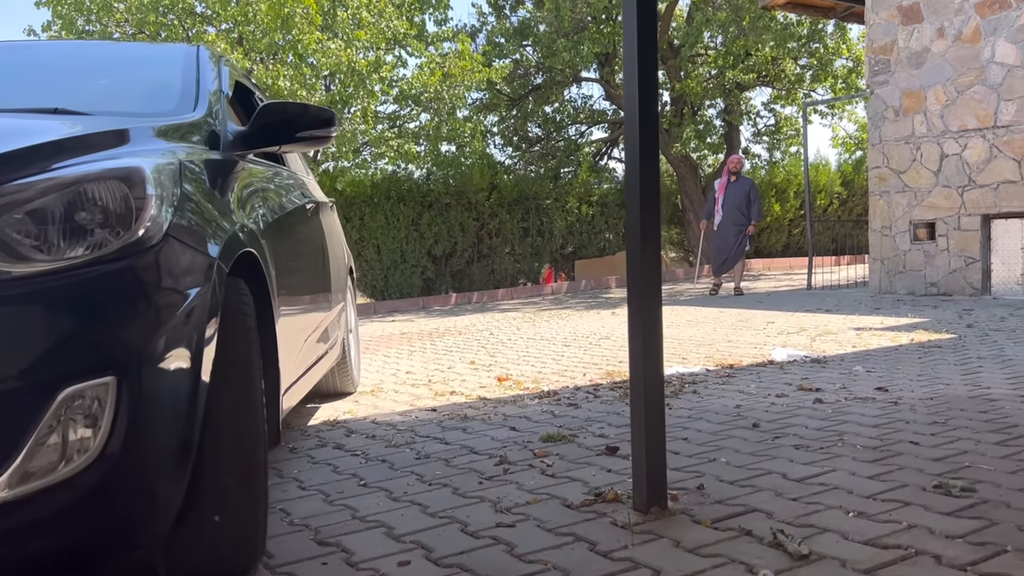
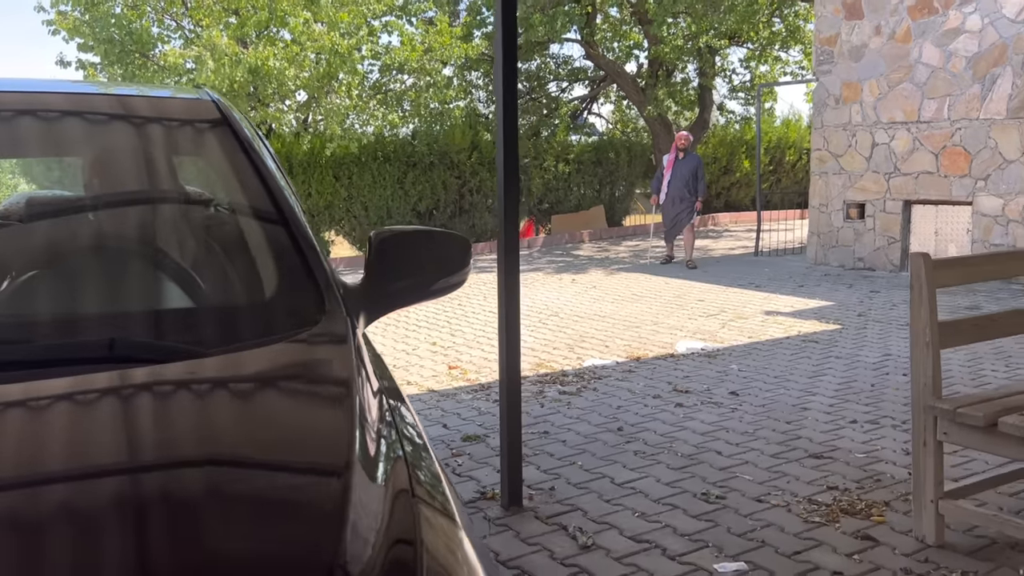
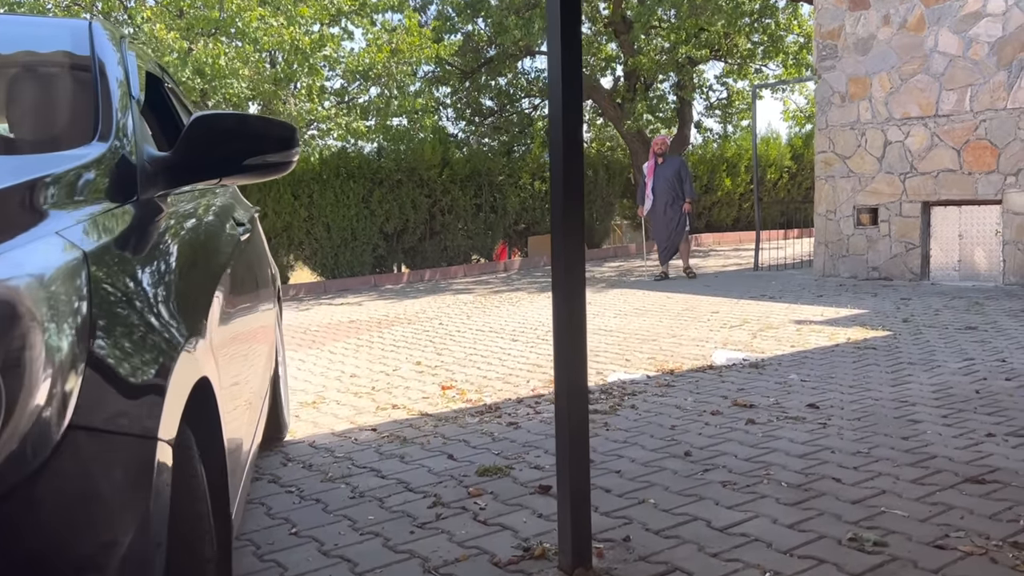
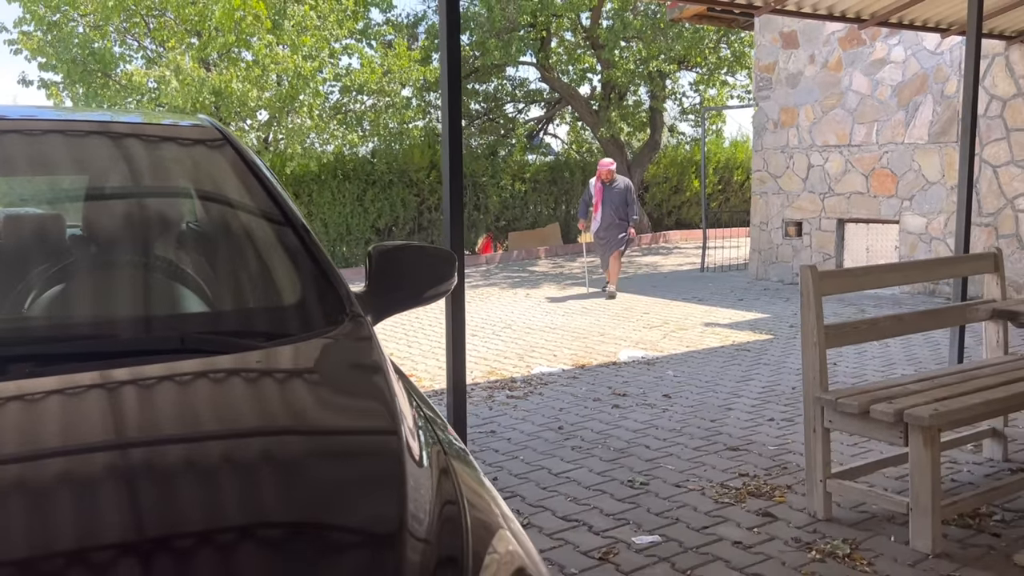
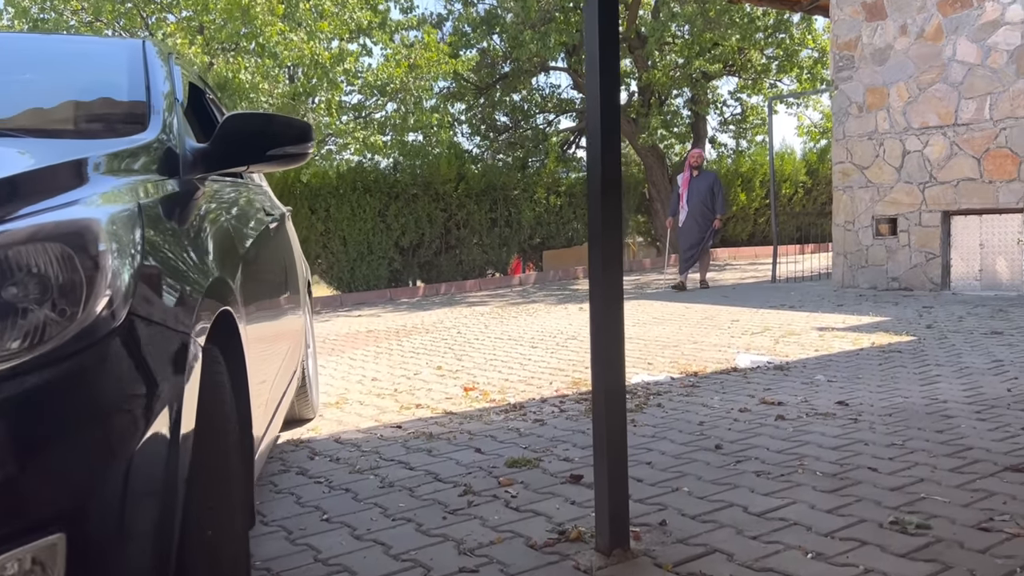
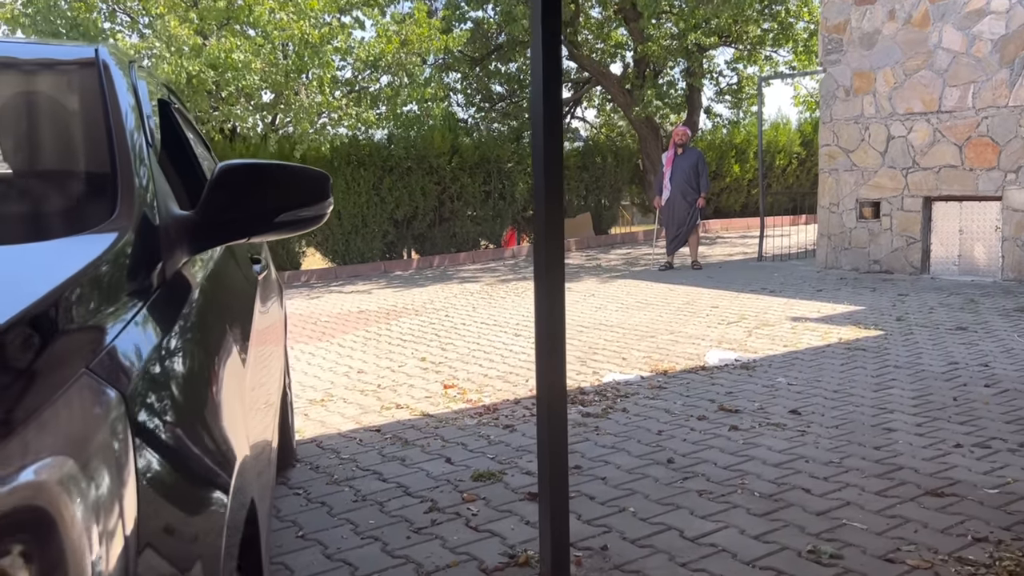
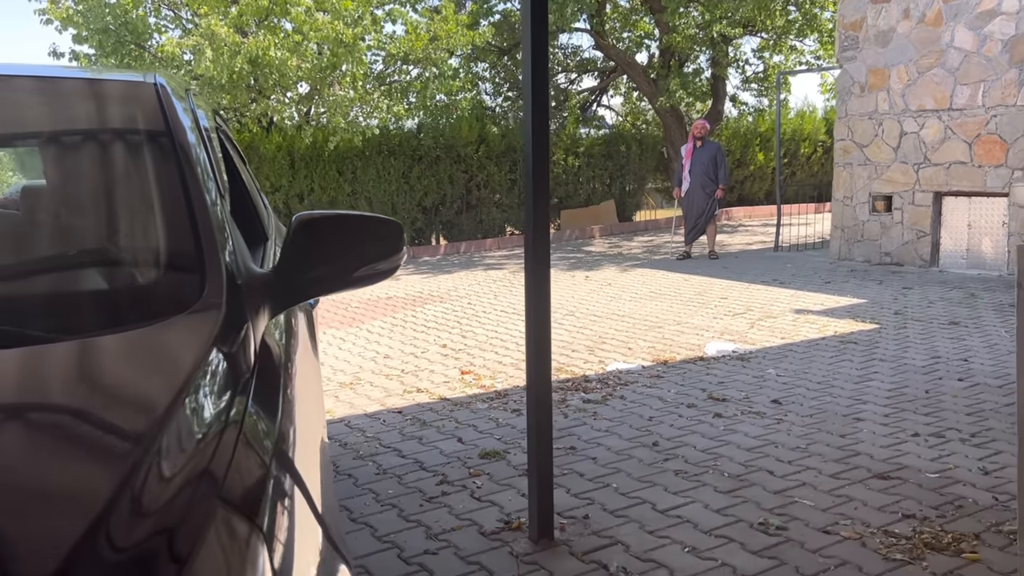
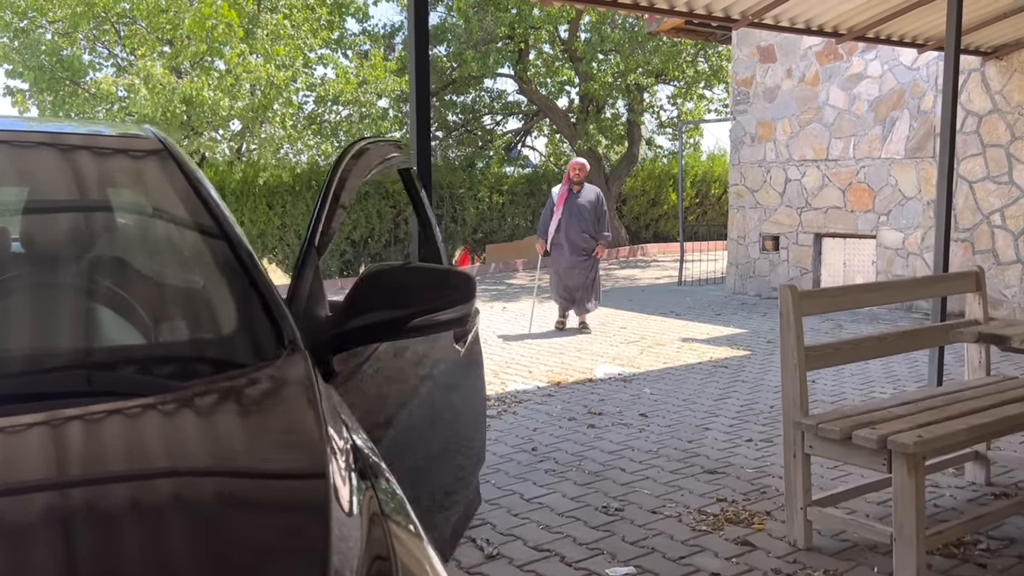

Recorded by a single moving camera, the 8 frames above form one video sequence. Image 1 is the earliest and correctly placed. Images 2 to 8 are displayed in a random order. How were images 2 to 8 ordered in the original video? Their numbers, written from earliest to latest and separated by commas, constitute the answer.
5, 3, 6, 7, 2, 4, 8
